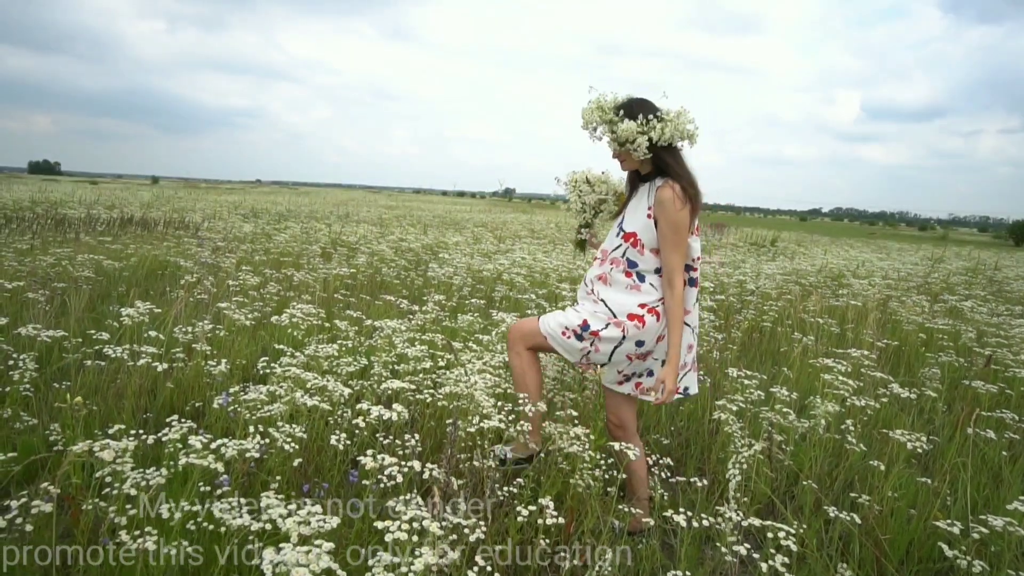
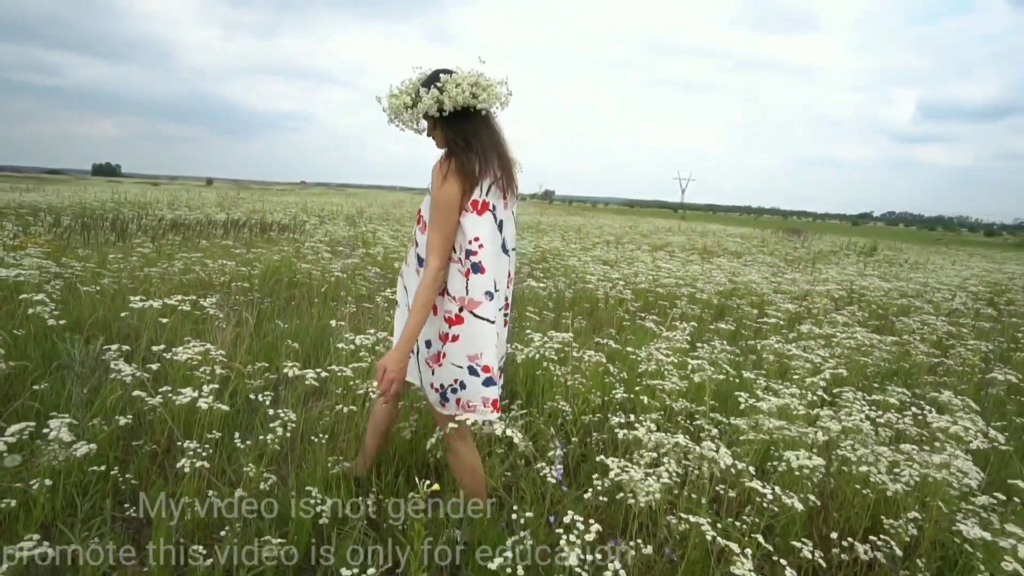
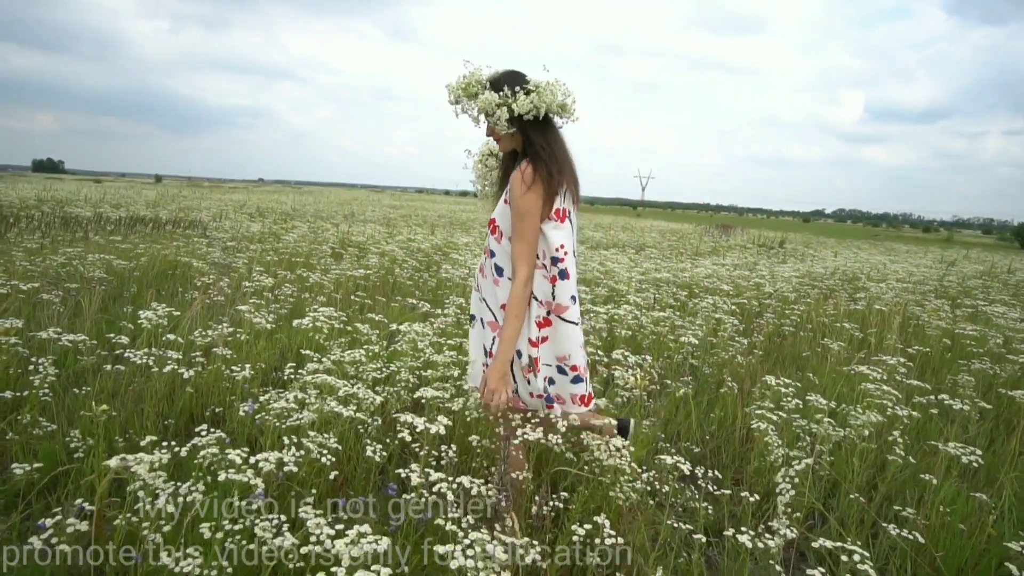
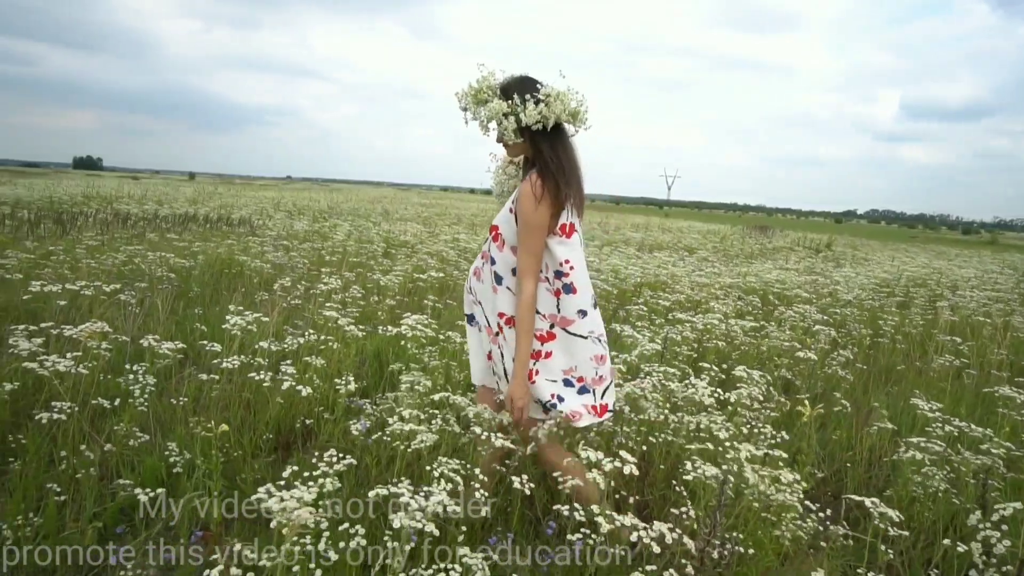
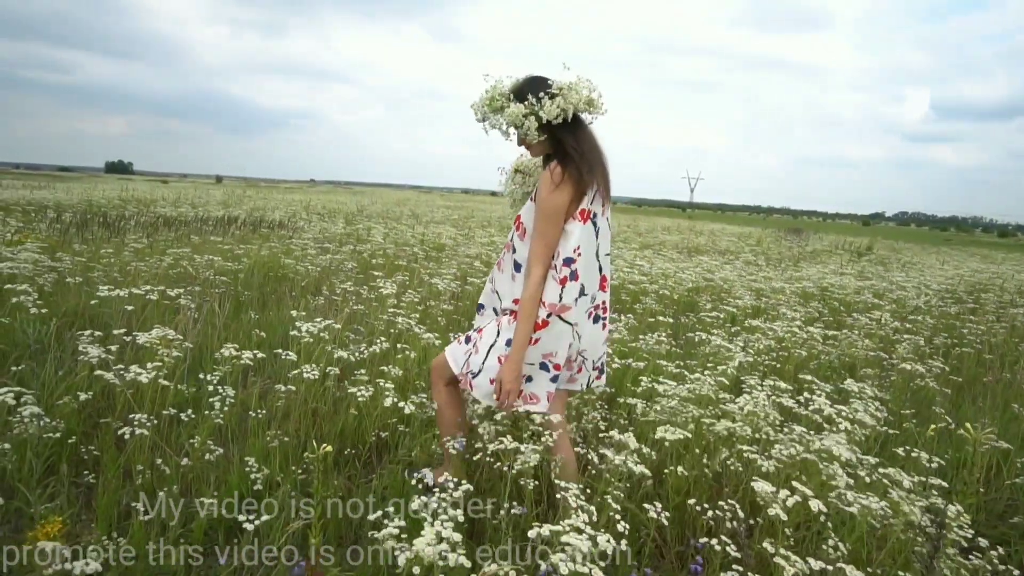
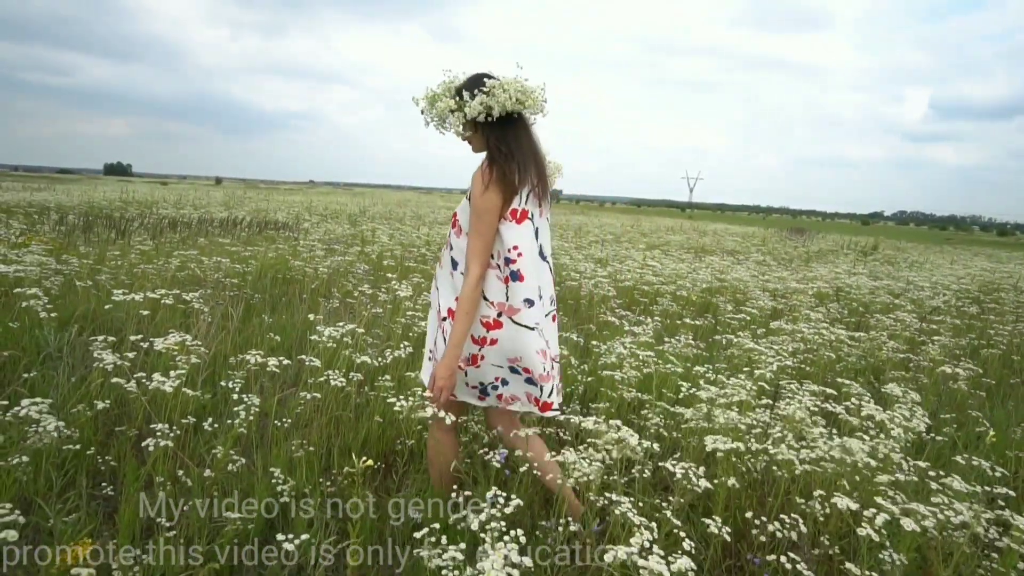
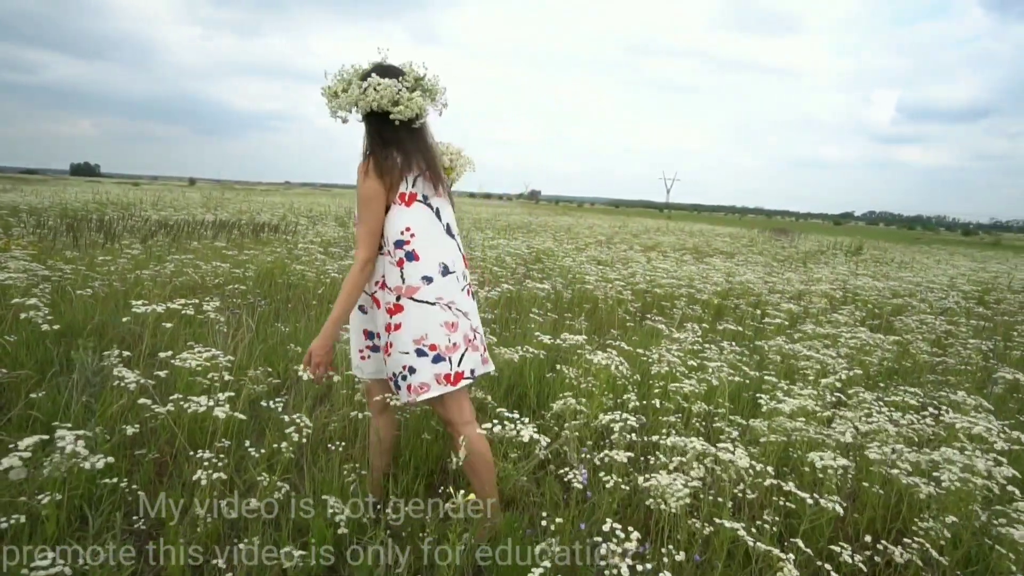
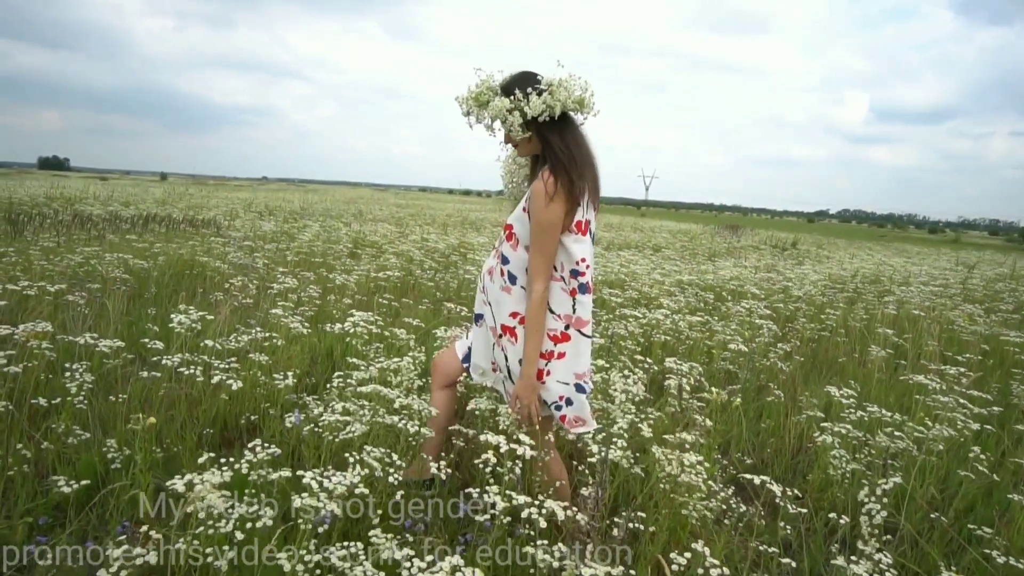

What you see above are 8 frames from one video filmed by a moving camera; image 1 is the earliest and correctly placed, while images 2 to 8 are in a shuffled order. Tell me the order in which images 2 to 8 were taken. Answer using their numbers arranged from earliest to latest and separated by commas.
3, 8, 4, 5, 6, 2, 7
